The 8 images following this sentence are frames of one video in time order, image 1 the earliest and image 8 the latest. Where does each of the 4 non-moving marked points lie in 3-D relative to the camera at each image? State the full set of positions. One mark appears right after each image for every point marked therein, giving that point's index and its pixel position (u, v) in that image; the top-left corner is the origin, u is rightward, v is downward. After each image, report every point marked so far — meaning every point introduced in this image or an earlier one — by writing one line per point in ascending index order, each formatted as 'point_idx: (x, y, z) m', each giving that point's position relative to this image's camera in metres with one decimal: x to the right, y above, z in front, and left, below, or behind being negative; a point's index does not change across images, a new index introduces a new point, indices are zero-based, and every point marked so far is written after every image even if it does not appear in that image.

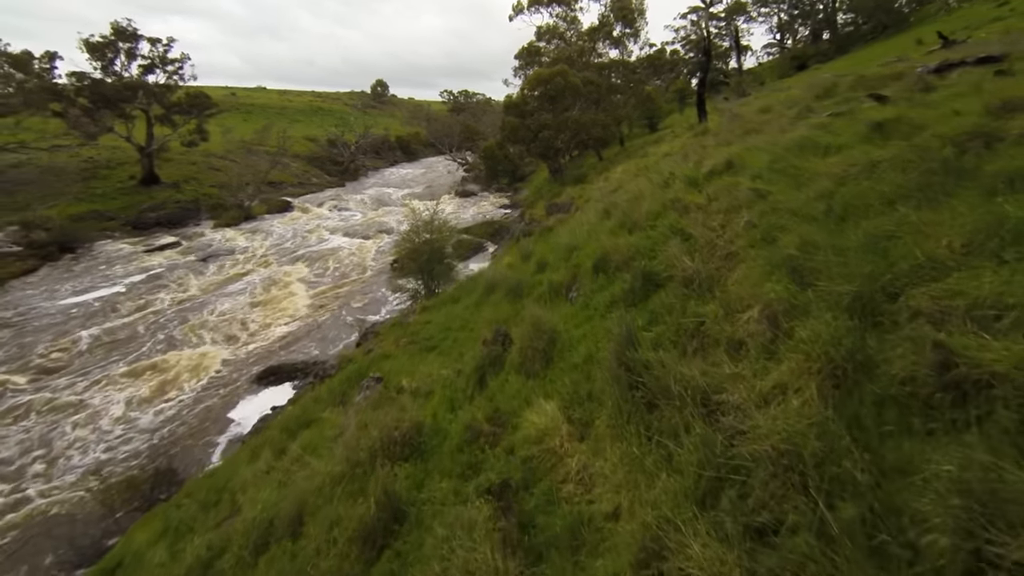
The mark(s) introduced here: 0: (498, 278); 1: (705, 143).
0: (-0.4, +0.3, +14.8) m
1: (+7.8, +5.7, +18.3) m
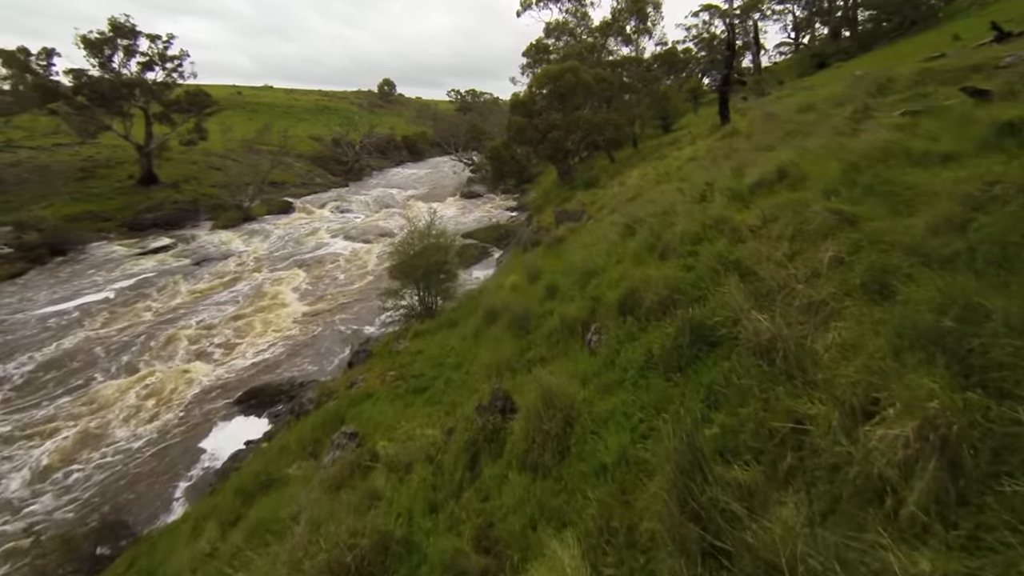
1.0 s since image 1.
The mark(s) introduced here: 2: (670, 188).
0: (-0.2, -0.4, +12.8) m
1: (+8.0, +4.9, +16.2) m
2: (+4.9, +2.8, +14.3) m
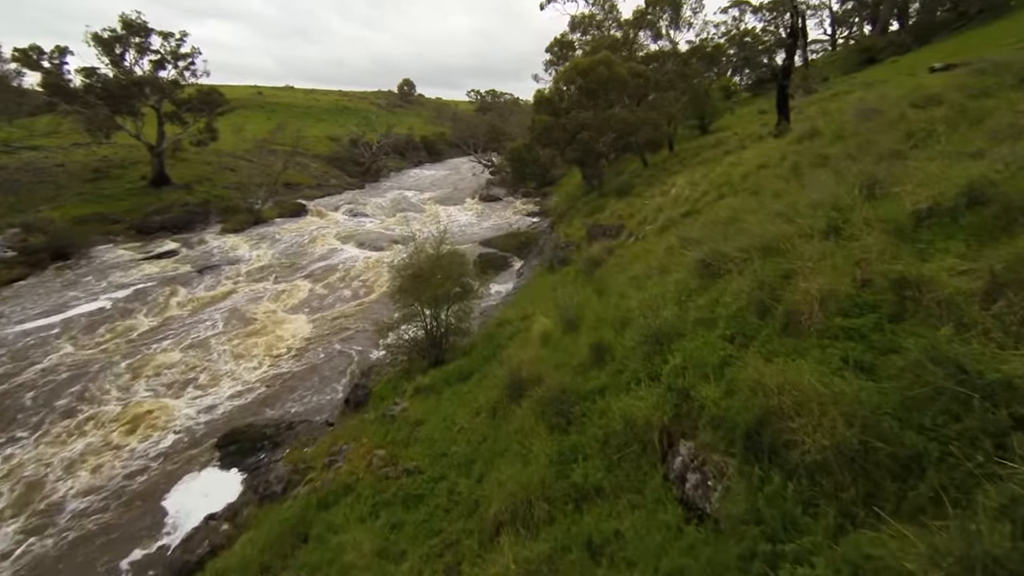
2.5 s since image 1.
0: (+0.4, -1.5, +9.5) m
1: (+8.8, +3.7, +12.6) m
2: (+5.6, +1.6, +10.8) m
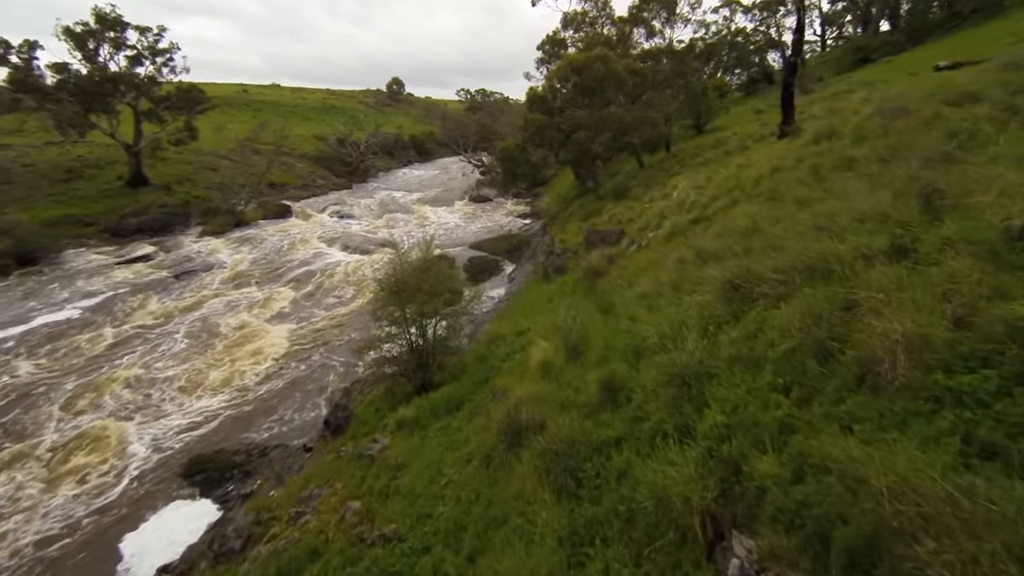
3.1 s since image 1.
0: (+0.3, -1.9, +8.2) m
1: (+8.7, +3.3, +11.4) m
2: (+5.5, +1.2, +9.6) m
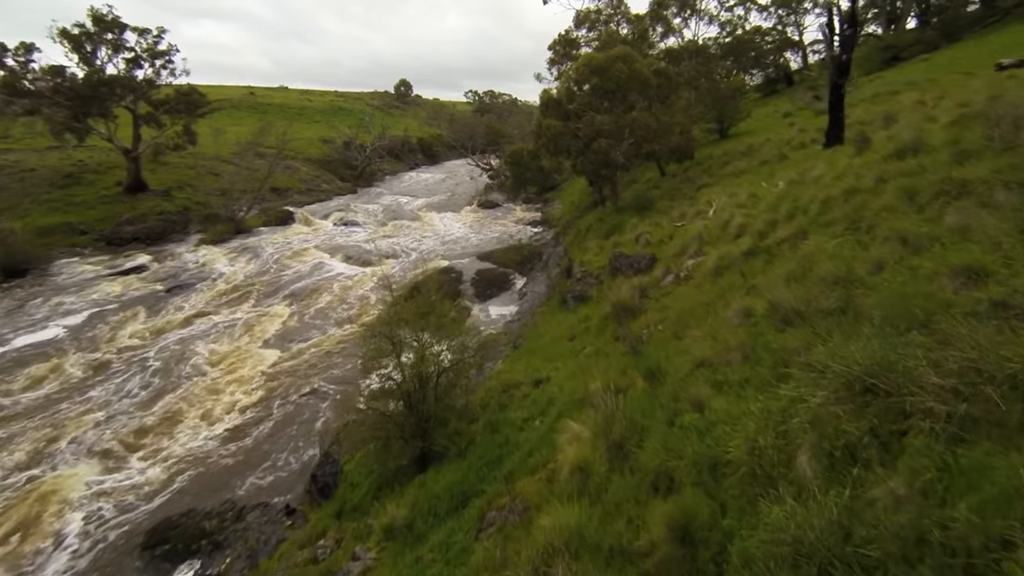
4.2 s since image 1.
0: (+0.6, -3.1, +5.8) m
1: (+9.1, +2.1, +8.9) m
2: (+5.9, +0.1, +7.1) m
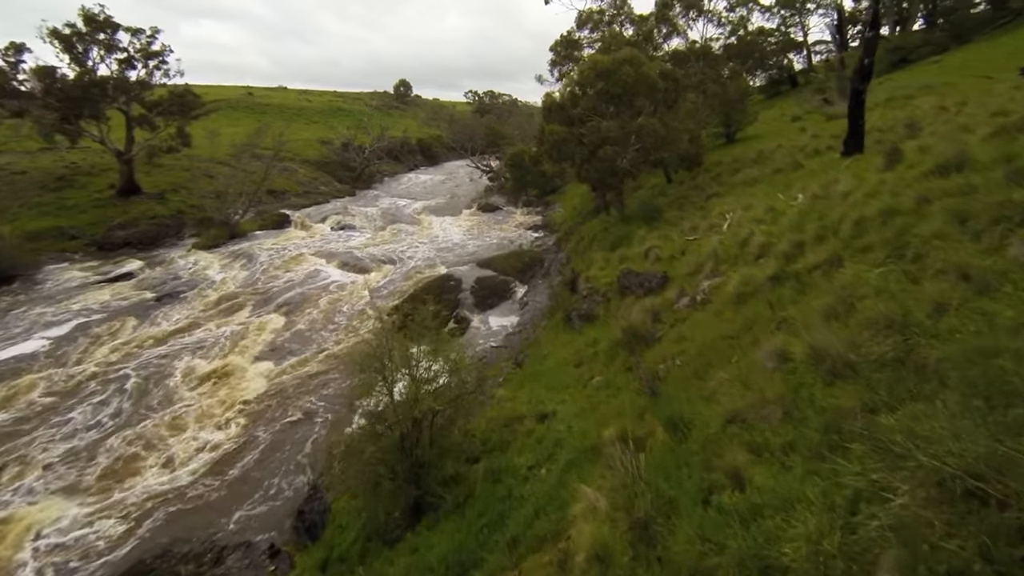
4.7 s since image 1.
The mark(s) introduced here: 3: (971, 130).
0: (+0.7, -3.7, +4.7) m
1: (+9.2, +1.4, +7.8) m
2: (+5.9, -0.6, +6.1) m
3: (+13.8, +4.8, +13.9) m
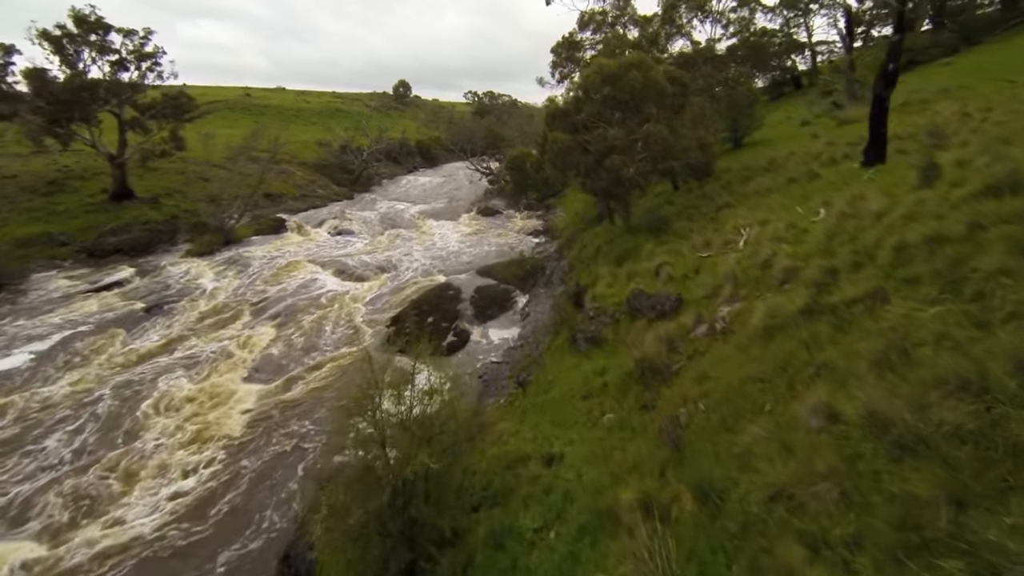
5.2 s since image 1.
0: (+0.8, -4.5, +3.6) m
1: (+9.2, +0.7, +6.8) m
2: (+6.0, -1.3, +5.0) m
3: (+13.8, +4.0, +12.8) m
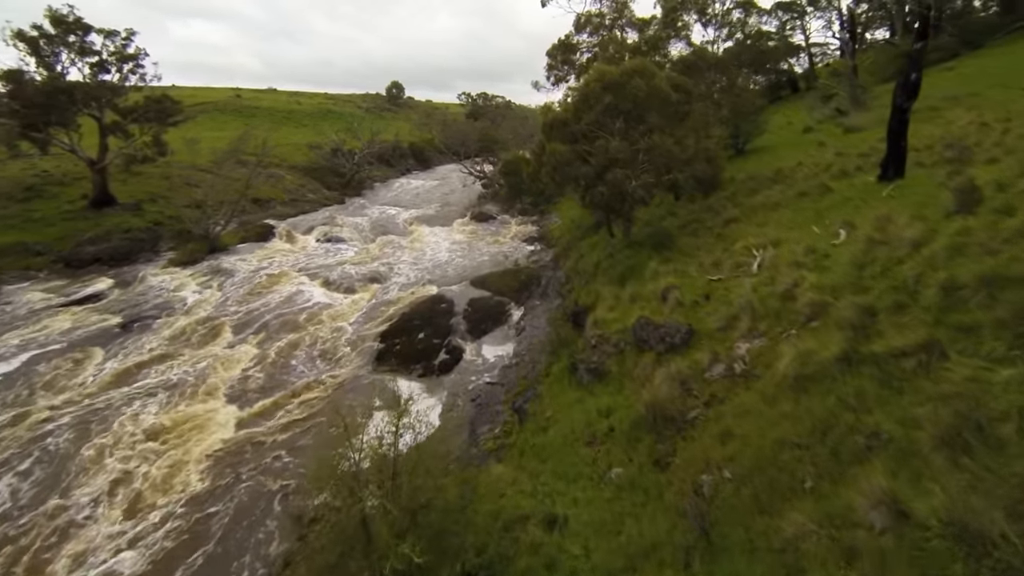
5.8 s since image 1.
0: (+0.8, -5.3, +2.3) m
1: (+9.2, -0.1, +5.6) m
2: (+6.0, -2.2, +3.8) m
3: (+13.7, +3.2, +11.7) m
